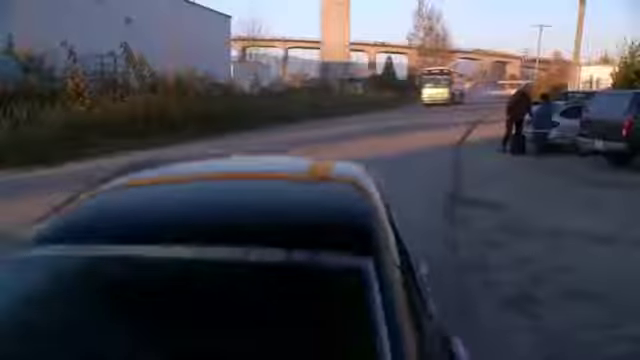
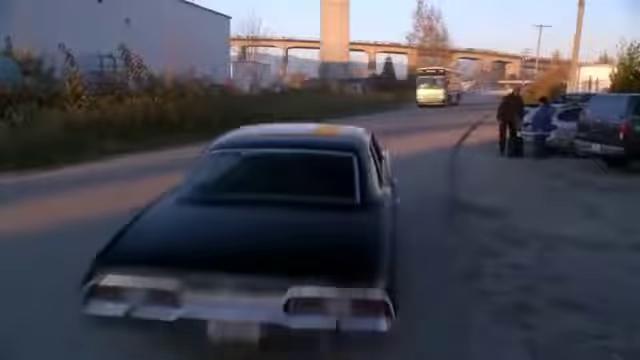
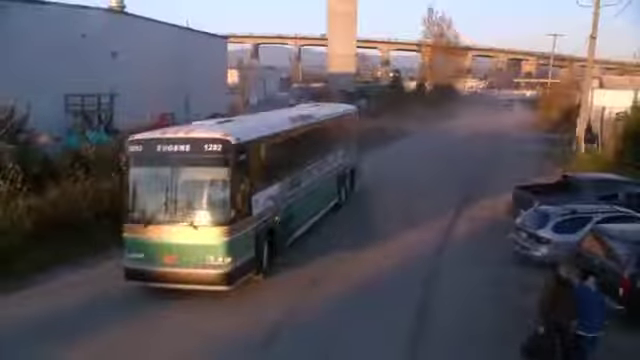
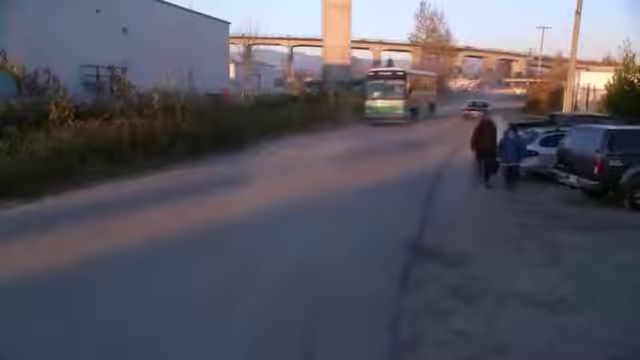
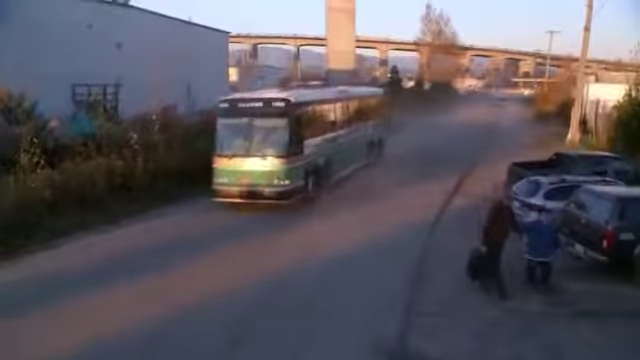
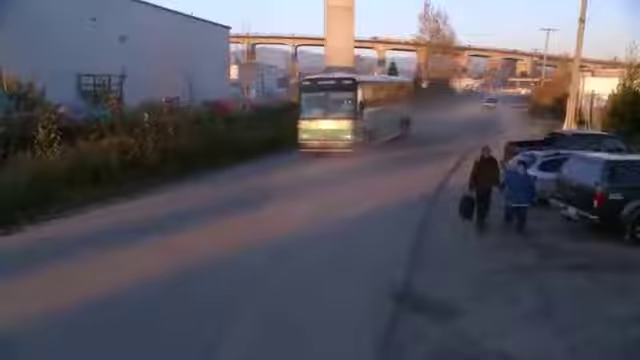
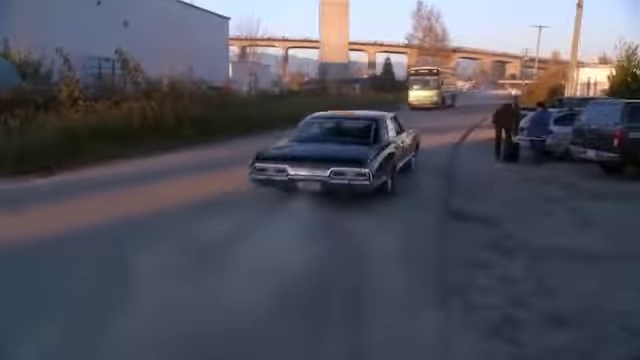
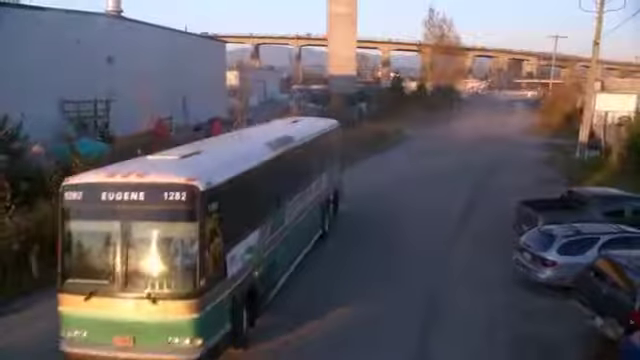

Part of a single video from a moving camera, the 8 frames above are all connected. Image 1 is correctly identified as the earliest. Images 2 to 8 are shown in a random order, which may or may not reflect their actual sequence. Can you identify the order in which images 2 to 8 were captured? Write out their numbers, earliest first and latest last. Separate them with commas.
2, 7, 4, 6, 5, 3, 8
